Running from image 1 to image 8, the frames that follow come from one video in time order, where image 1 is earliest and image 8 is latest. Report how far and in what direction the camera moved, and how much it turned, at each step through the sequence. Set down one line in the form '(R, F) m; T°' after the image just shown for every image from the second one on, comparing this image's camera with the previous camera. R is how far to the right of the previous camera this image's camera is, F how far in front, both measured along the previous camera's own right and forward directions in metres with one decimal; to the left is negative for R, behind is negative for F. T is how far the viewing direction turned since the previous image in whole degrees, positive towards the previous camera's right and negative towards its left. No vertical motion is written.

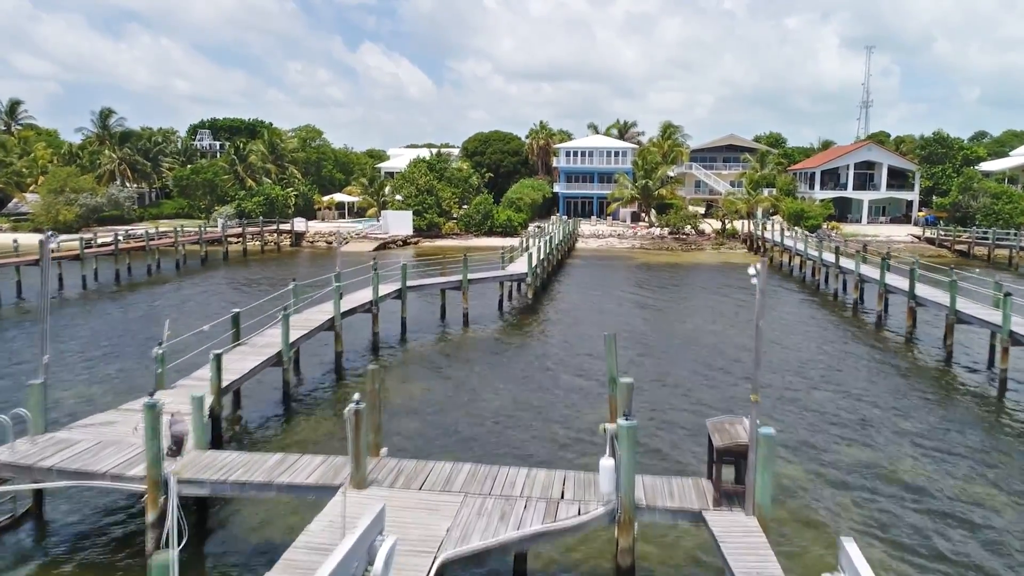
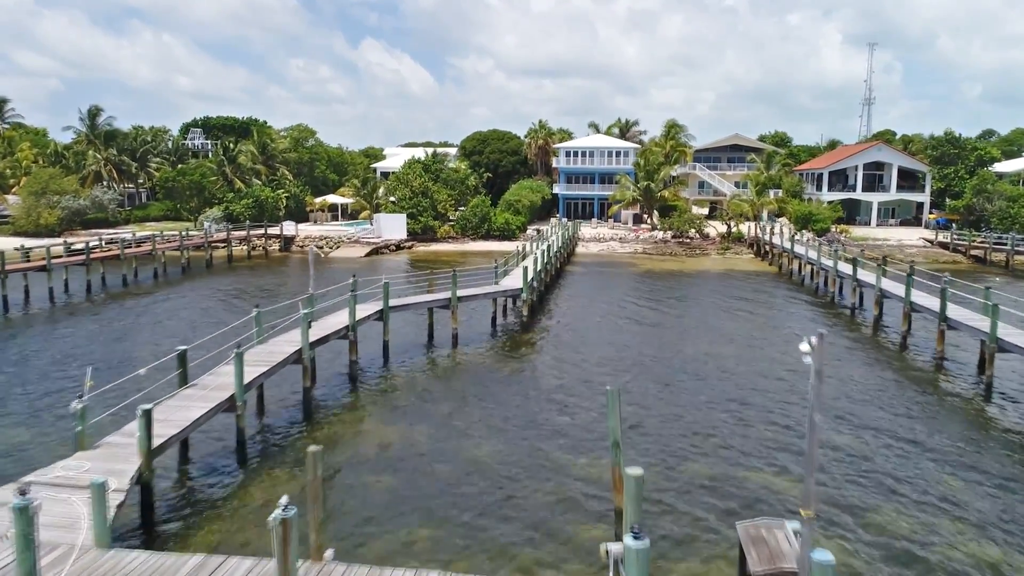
(+0.2, +2.1) m; 0°
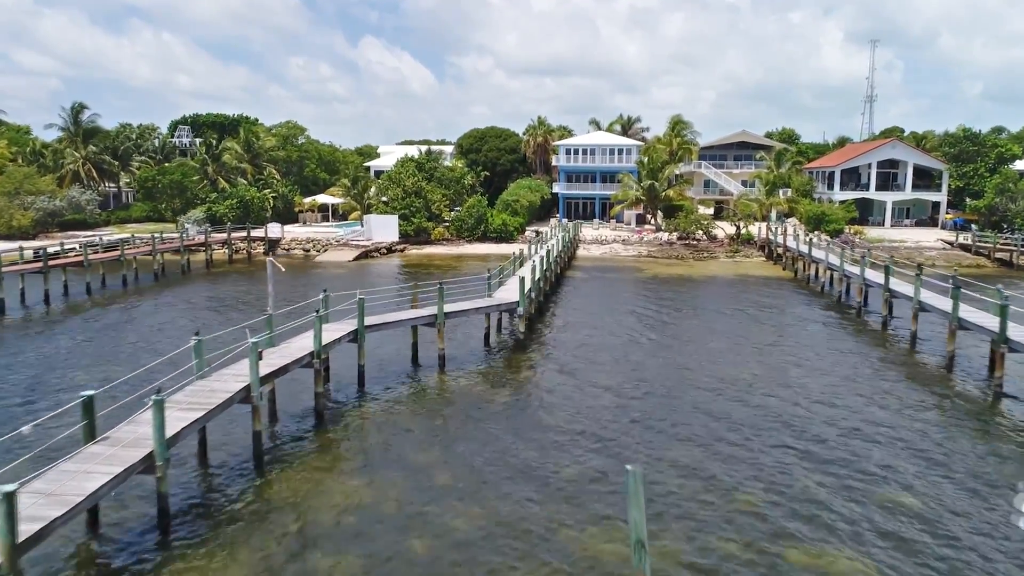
(+0.1, +2.9) m; 0°
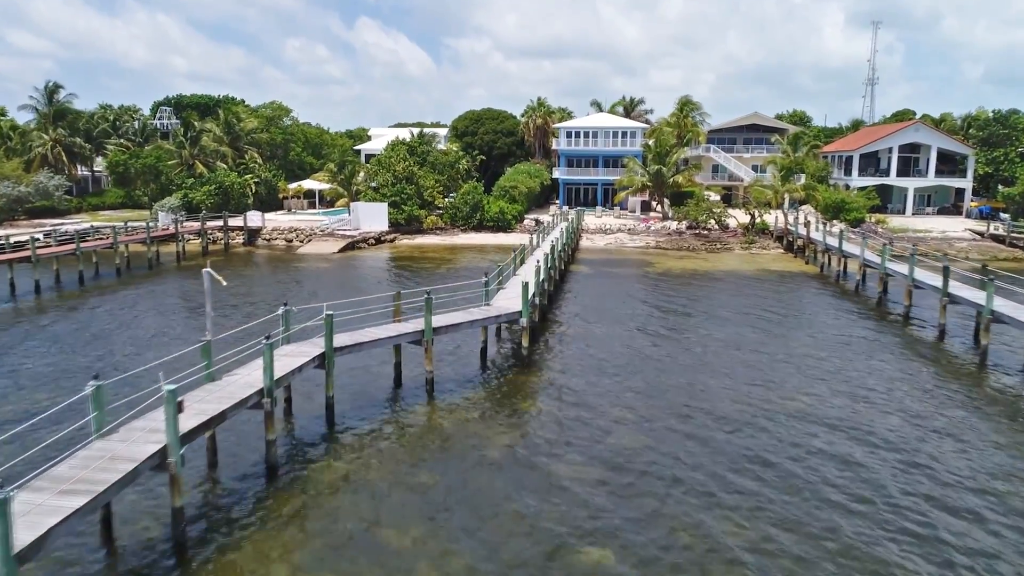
(-0.1, +3.7) m; 0°
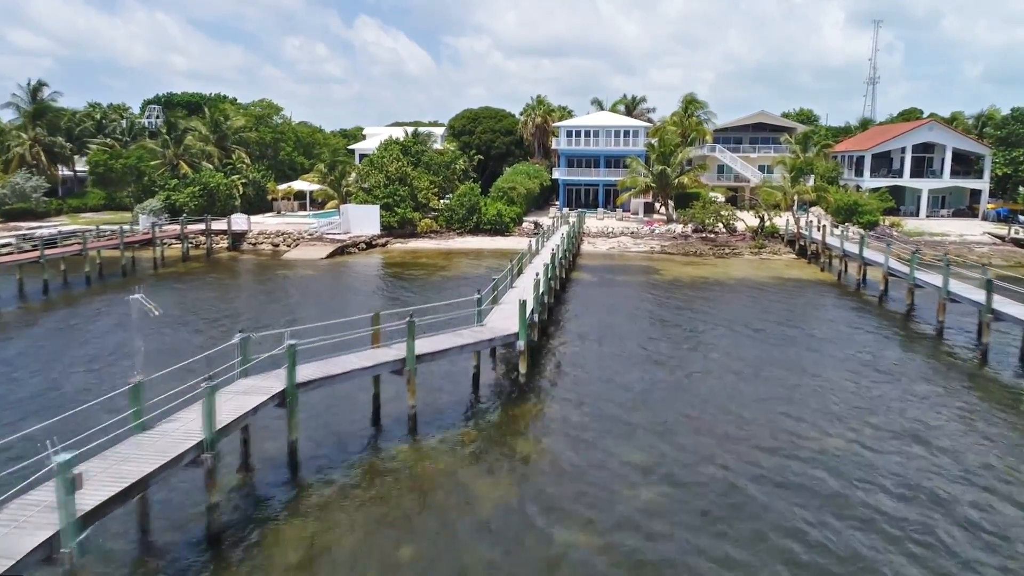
(+0.1, +2.4) m; 0°
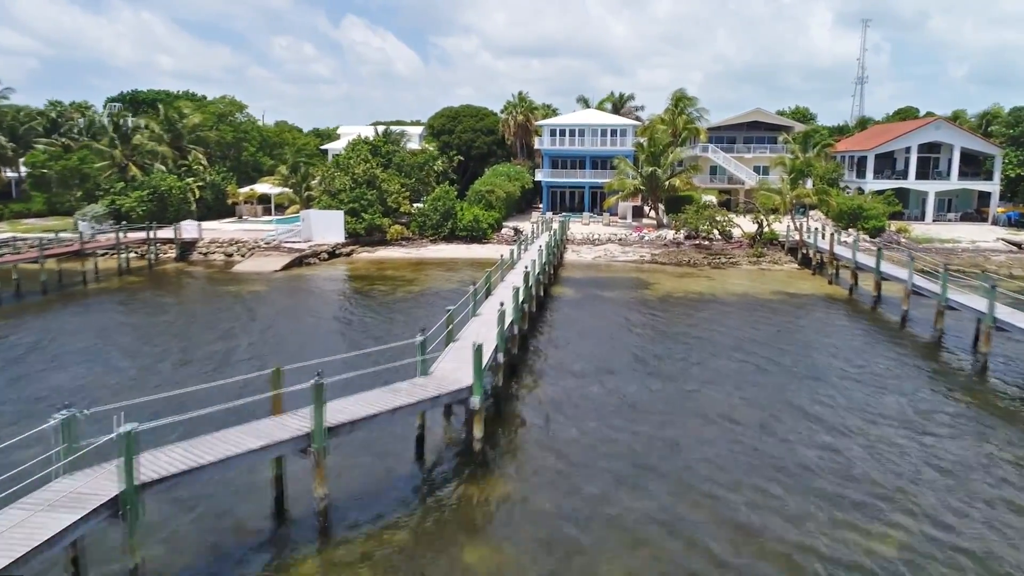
(+0.6, +4.1) m; +1°
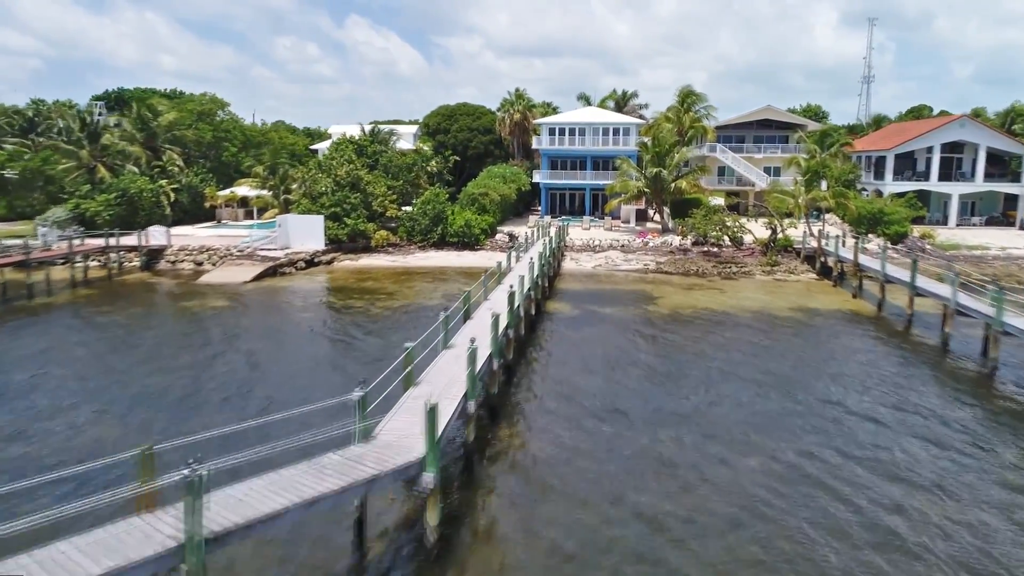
(+0.5, +3.3) m; 0°
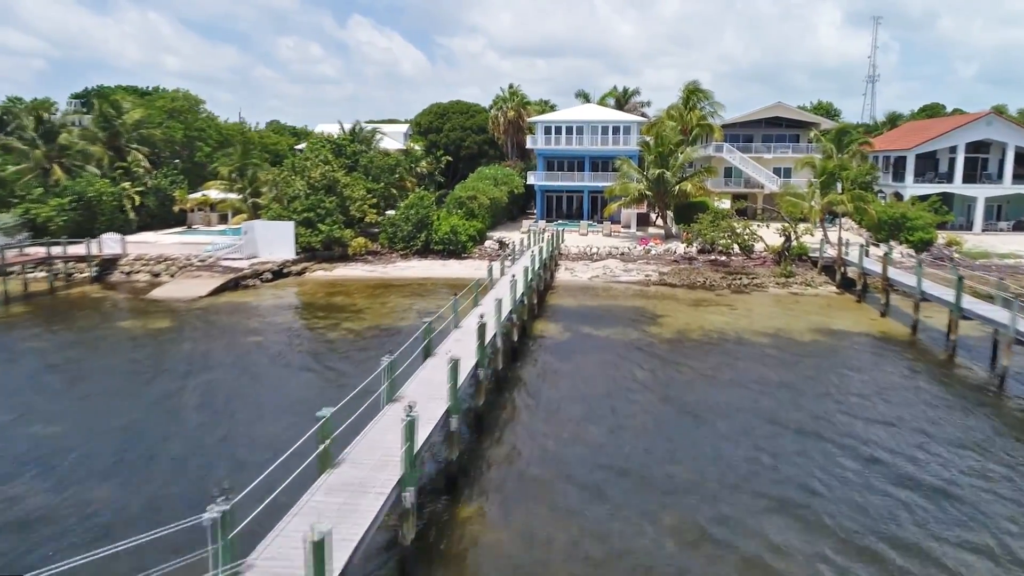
(+0.7, +3.7) m; 0°
